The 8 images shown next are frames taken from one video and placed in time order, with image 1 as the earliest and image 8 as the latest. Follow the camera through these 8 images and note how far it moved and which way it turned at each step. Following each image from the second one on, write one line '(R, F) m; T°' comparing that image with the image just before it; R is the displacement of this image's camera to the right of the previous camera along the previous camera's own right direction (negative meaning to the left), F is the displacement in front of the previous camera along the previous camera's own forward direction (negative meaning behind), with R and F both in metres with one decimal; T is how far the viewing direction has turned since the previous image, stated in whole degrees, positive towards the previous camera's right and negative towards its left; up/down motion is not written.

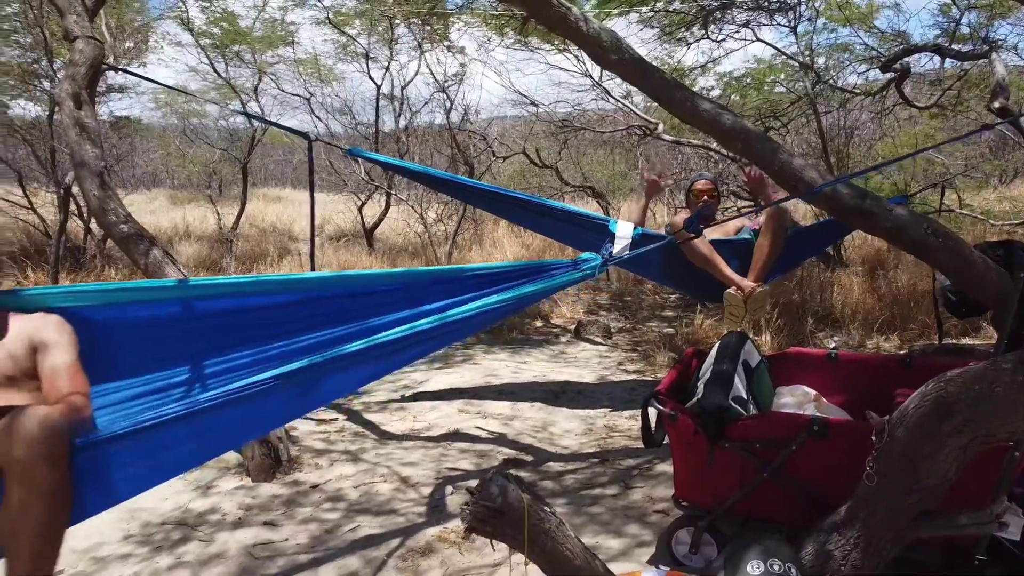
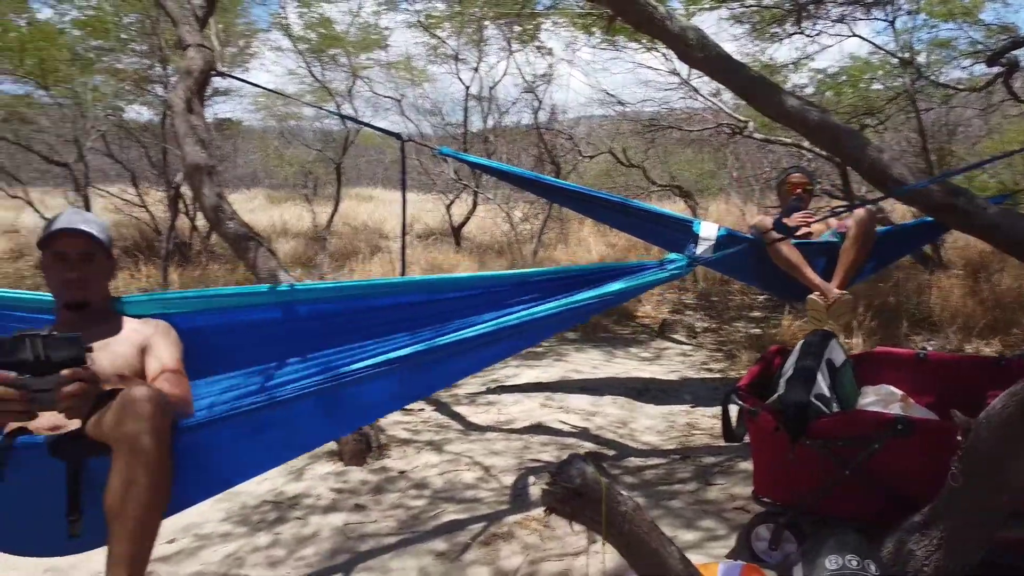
(0.0, 0.0) m; -6°
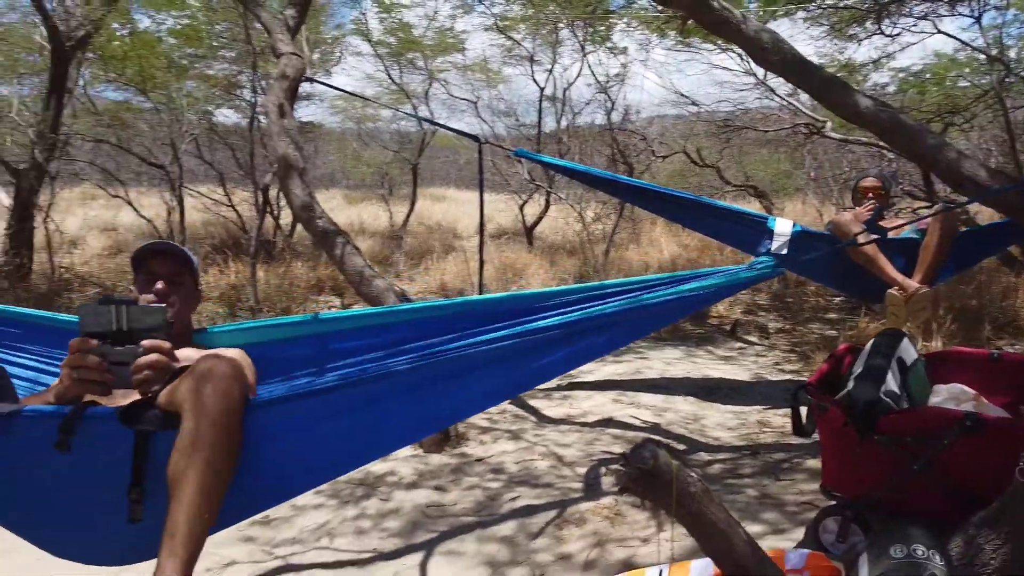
(0.0, -0.1) m; -5°
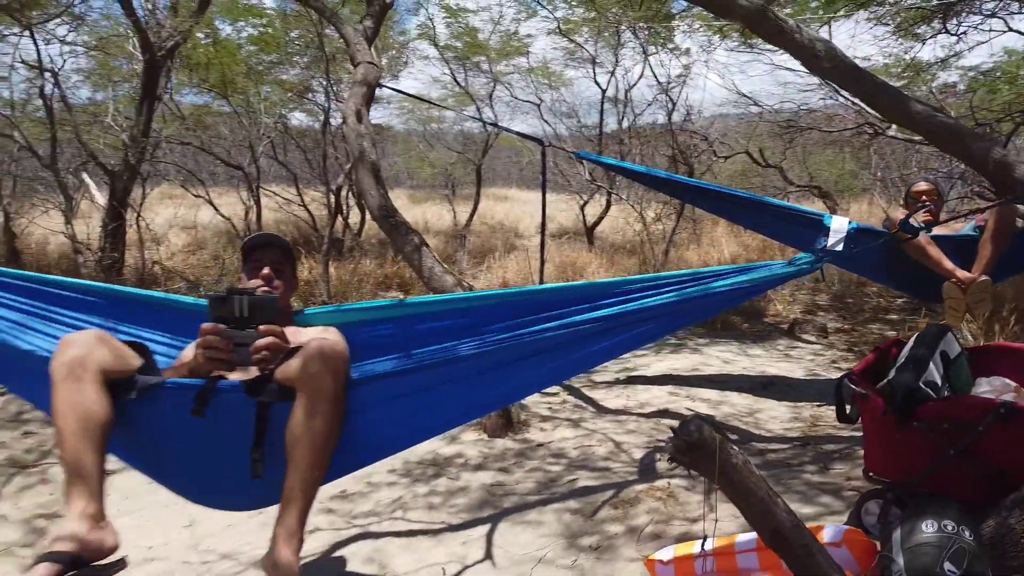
(0.0, -0.1) m; -4°
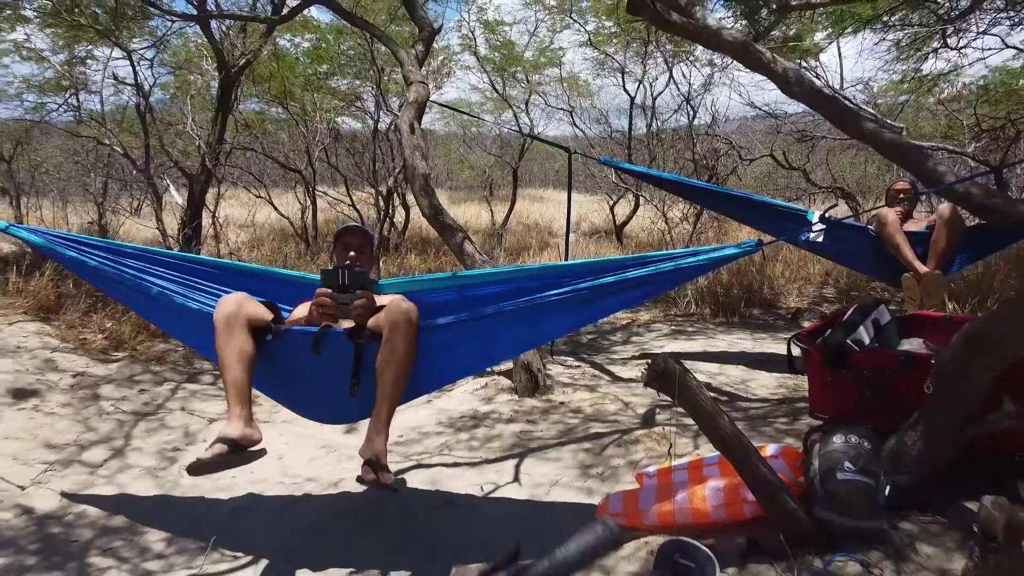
(0.0, -0.5) m; -3°
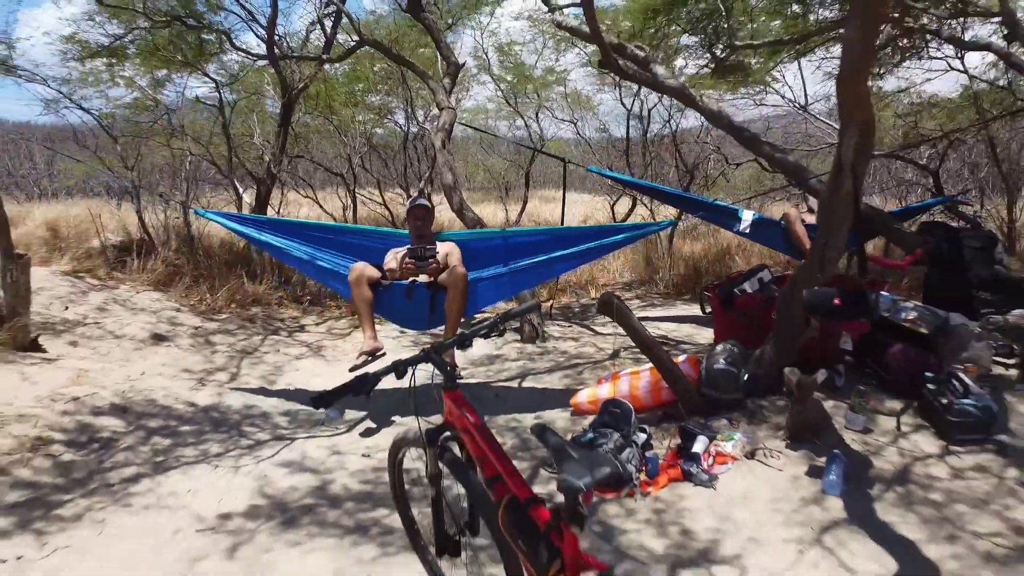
(0.0, -1.0) m; -1°
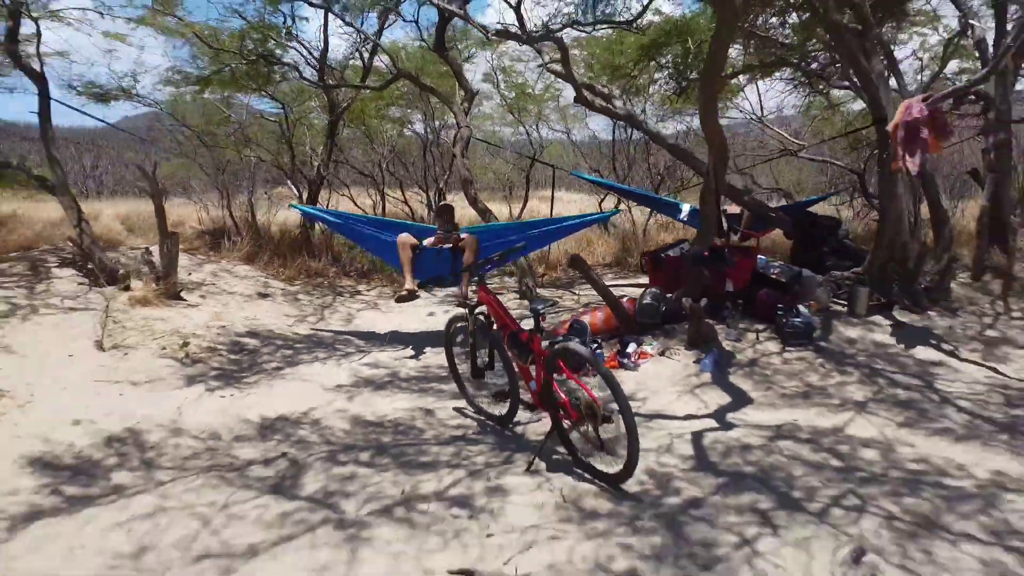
(0.0, -1.5) m; 0°
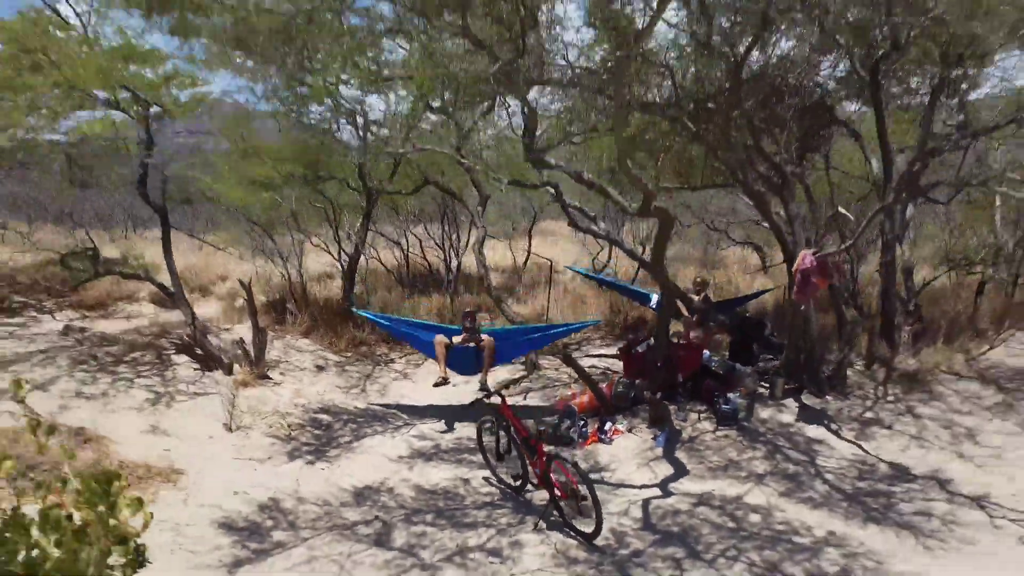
(-0.1, -1.5) m; 0°
